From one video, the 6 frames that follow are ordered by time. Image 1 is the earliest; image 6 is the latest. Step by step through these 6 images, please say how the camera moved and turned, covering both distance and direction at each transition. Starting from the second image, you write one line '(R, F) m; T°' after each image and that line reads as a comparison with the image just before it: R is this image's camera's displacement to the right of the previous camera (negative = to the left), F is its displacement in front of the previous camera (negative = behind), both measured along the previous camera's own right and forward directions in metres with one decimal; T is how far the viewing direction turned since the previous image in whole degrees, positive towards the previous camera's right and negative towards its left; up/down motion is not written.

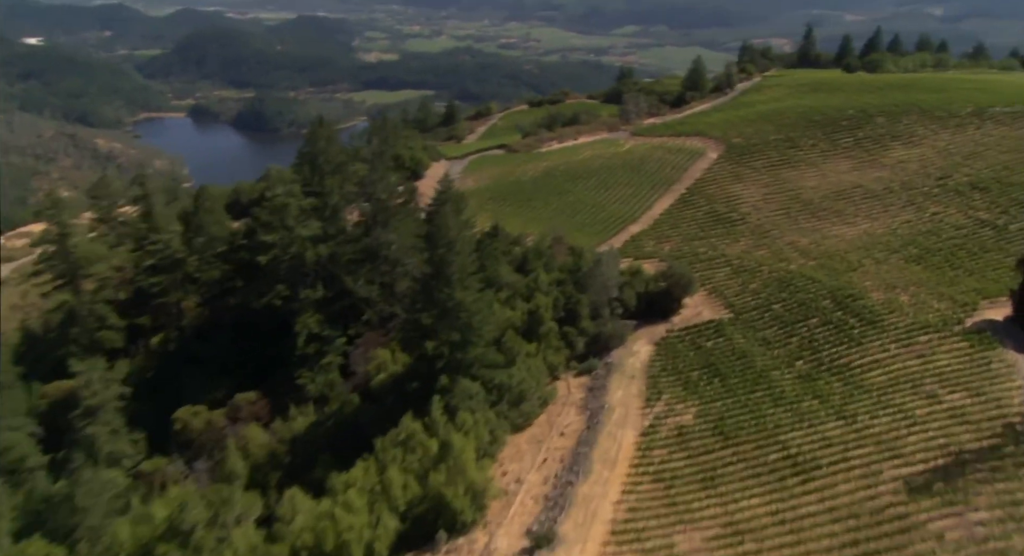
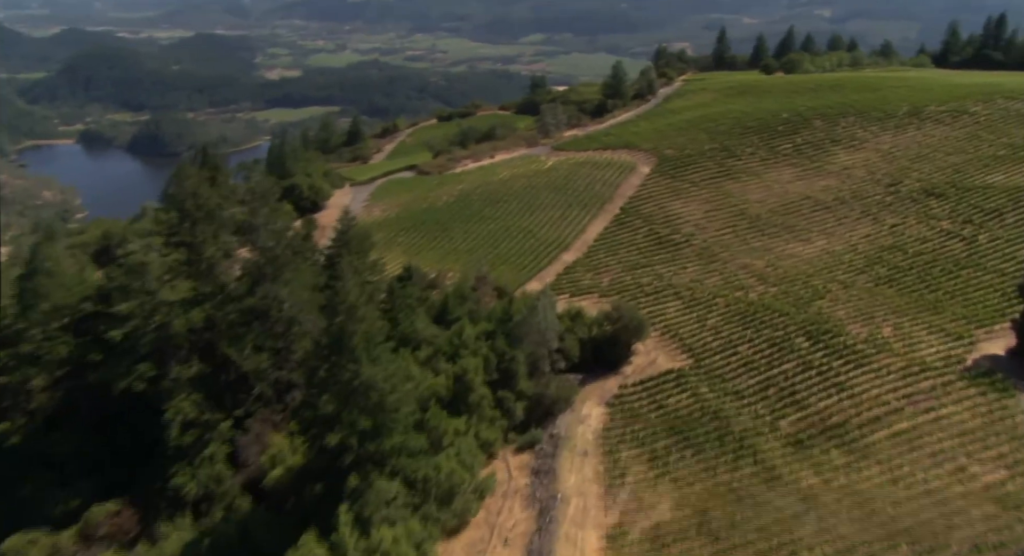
(+0.3, +8.1) m; +6°
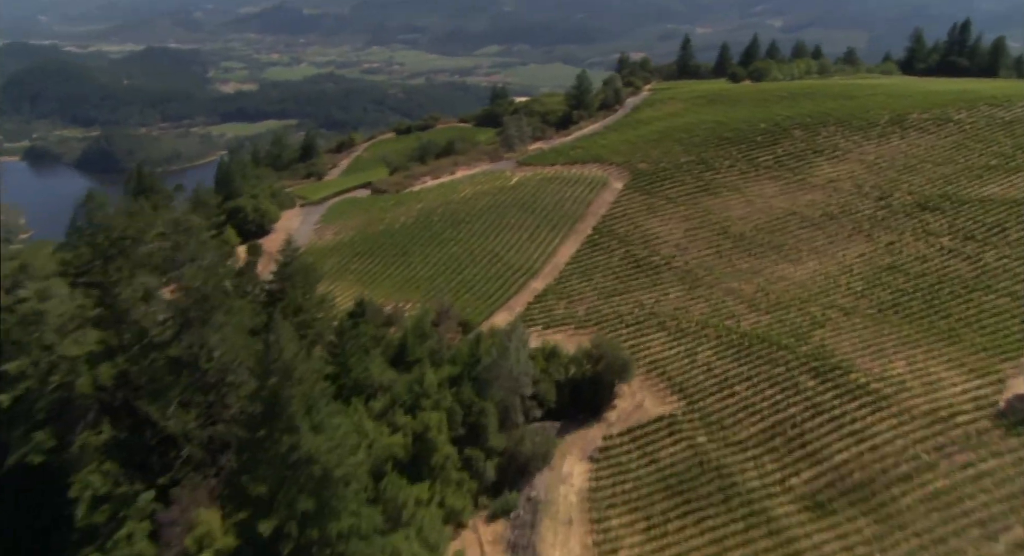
(-0.1, +5.0) m; +3°
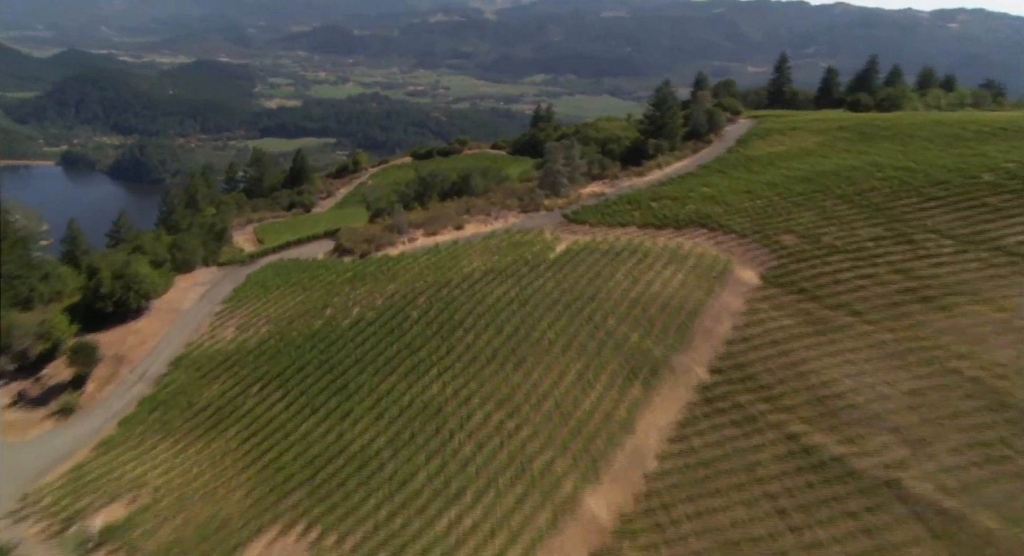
(-0.3, +26.7) m; -3°
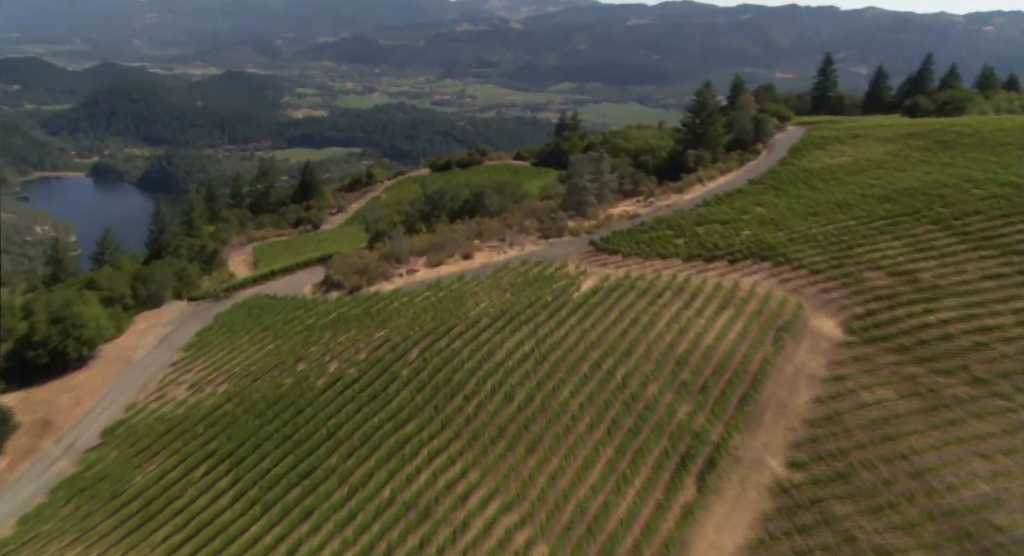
(+0.5, +6.7) m; -2°
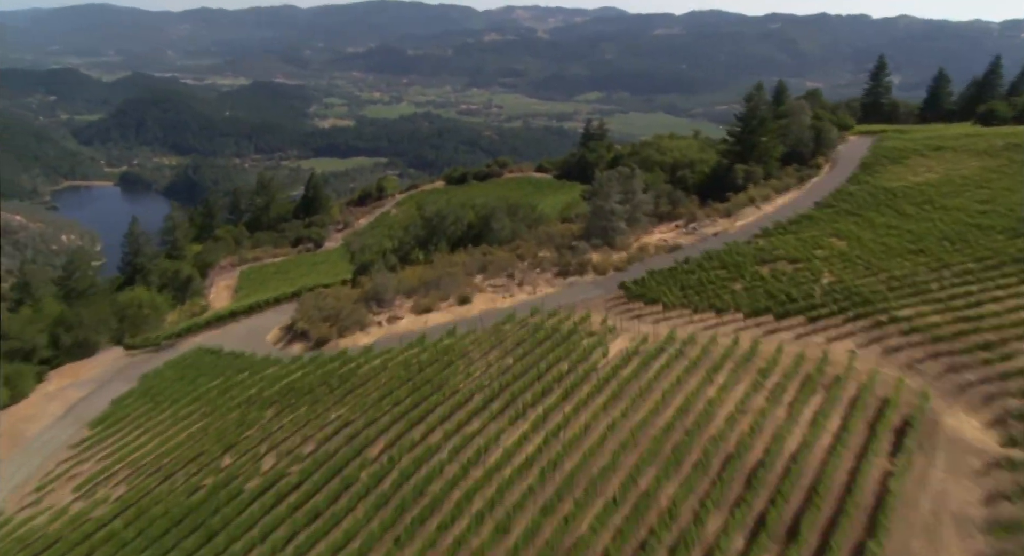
(+0.7, +7.7) m; -2°
